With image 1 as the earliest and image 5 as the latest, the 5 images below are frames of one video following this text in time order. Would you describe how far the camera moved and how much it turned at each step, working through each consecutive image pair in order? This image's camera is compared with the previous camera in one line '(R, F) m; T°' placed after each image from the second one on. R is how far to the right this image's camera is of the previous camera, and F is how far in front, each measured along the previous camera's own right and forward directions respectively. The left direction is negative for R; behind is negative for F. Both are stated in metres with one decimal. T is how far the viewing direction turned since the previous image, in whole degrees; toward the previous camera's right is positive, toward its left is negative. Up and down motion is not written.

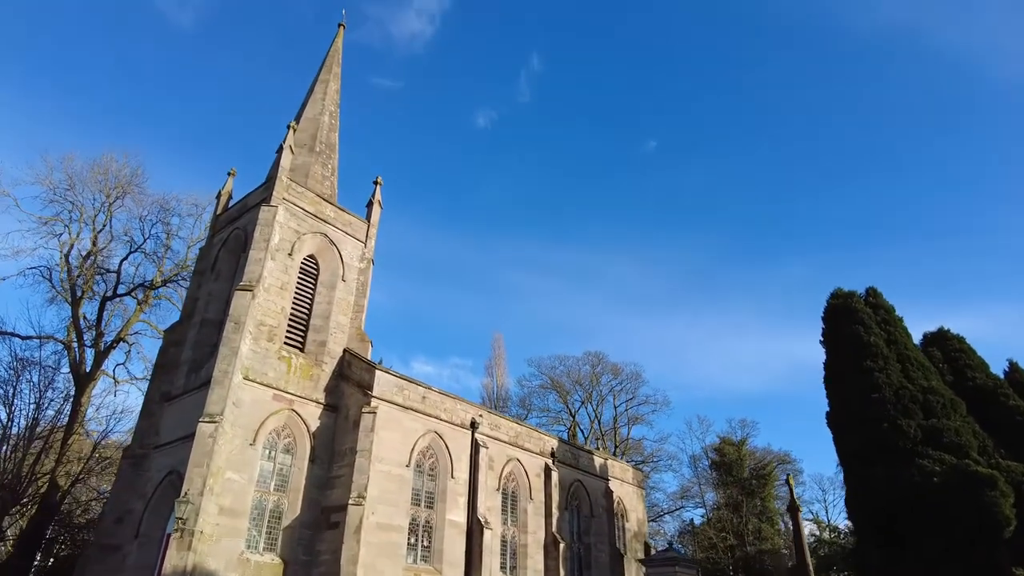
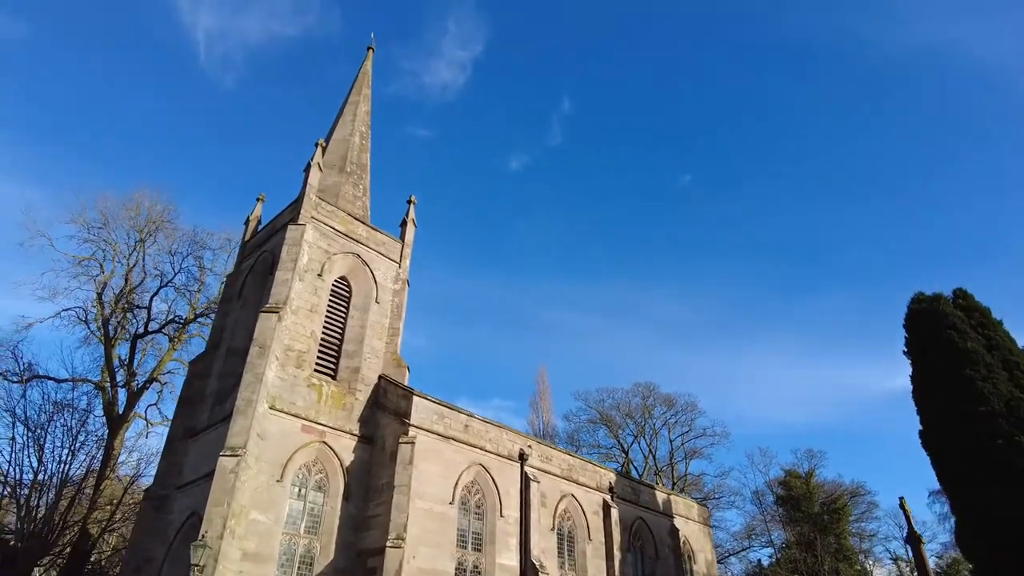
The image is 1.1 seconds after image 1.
(-0.2, +1.7) m; -3°
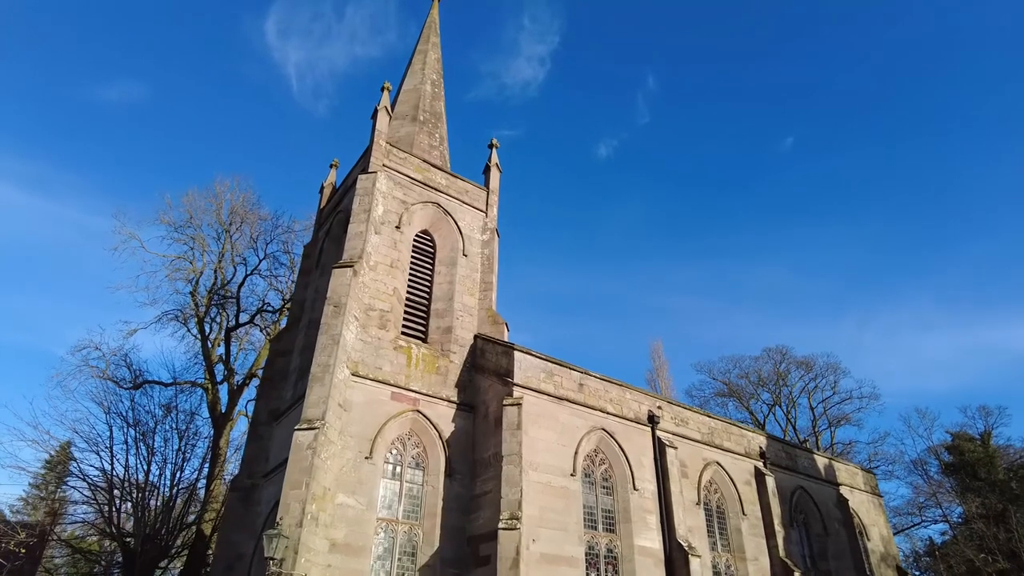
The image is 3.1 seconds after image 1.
(-0.3, +2.8) m; -9°
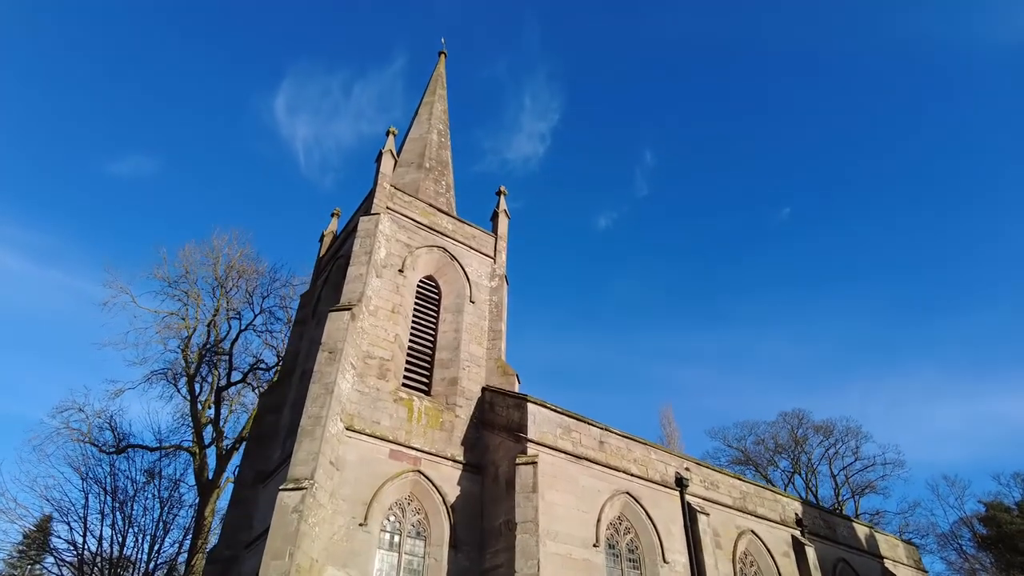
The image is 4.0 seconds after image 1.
(-0.2, +1.2) m; 0°
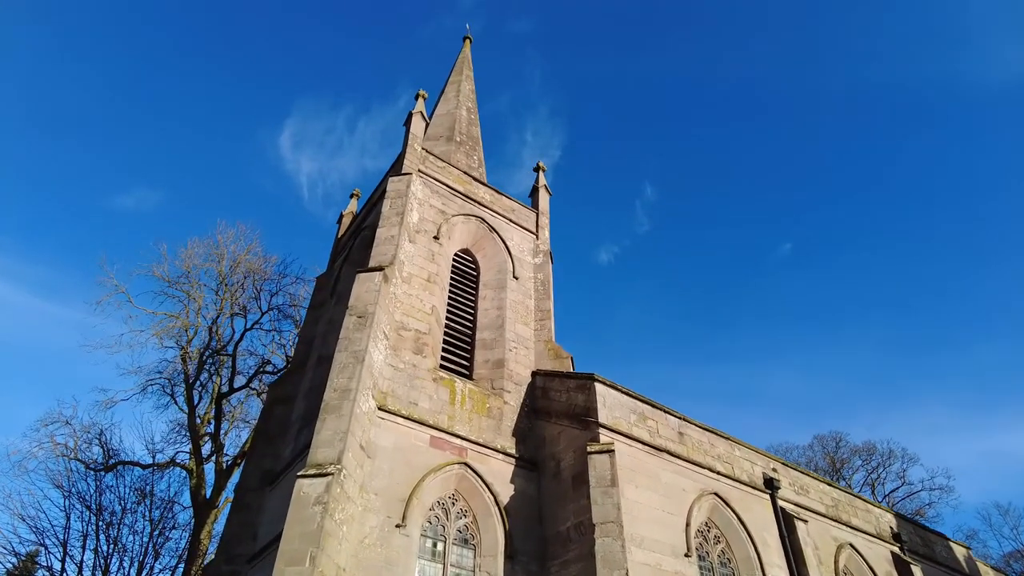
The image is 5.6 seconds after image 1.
(-1.0, +2.1) m; 0°
